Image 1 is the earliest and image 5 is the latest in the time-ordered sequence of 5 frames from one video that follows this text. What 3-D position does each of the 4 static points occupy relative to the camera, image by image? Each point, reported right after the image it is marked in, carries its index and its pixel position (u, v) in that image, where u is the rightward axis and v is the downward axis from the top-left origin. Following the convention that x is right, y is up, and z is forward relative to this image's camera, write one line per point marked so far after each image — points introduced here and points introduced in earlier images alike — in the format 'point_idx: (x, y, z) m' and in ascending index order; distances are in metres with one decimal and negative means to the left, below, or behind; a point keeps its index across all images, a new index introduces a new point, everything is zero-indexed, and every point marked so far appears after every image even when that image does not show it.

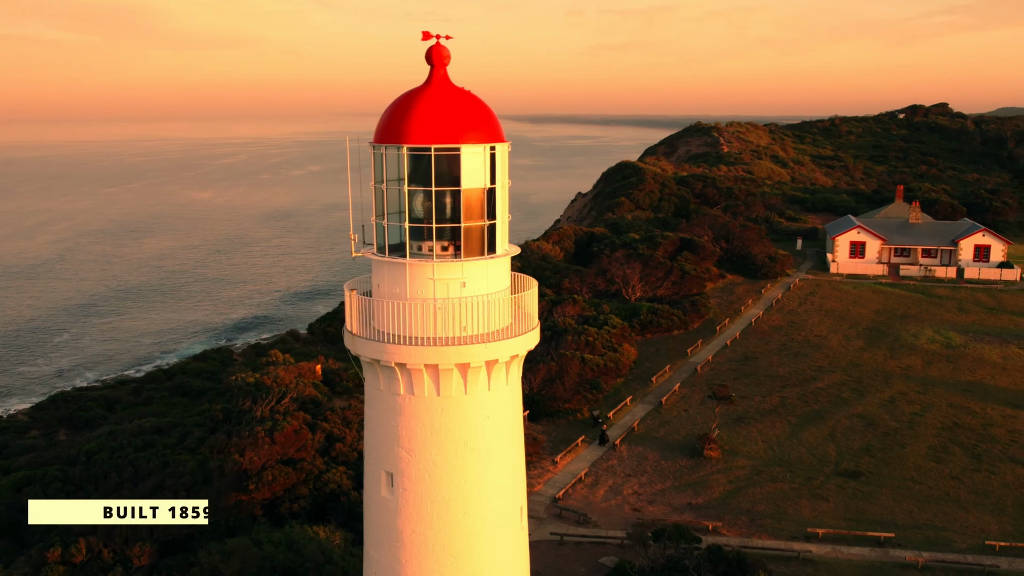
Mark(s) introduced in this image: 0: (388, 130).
0: (-1.0, +1.3, +8.1) m
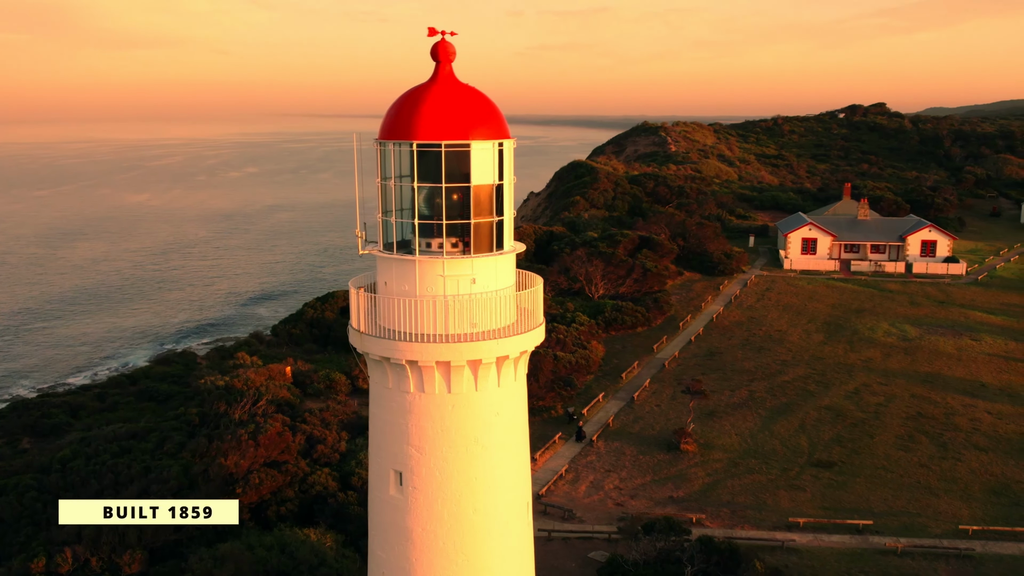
0: (-1.0, +1.3, +8.1) m
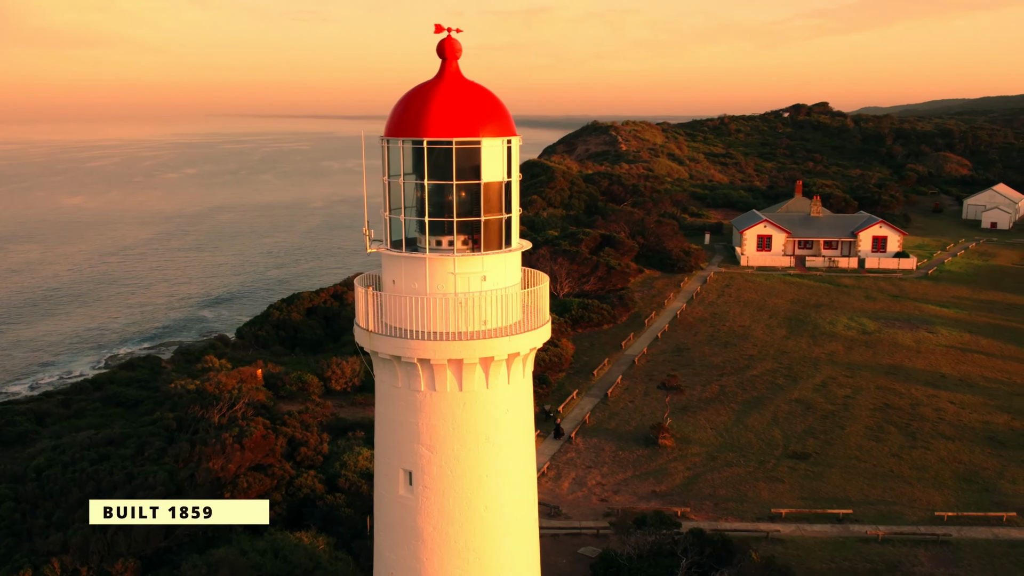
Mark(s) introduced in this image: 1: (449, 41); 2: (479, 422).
0: (-0.9, +1.3, +8.0) m
1: (-0.6, +2.1, +8.4) m
2: (-0.3, -1.1, +8.2) m
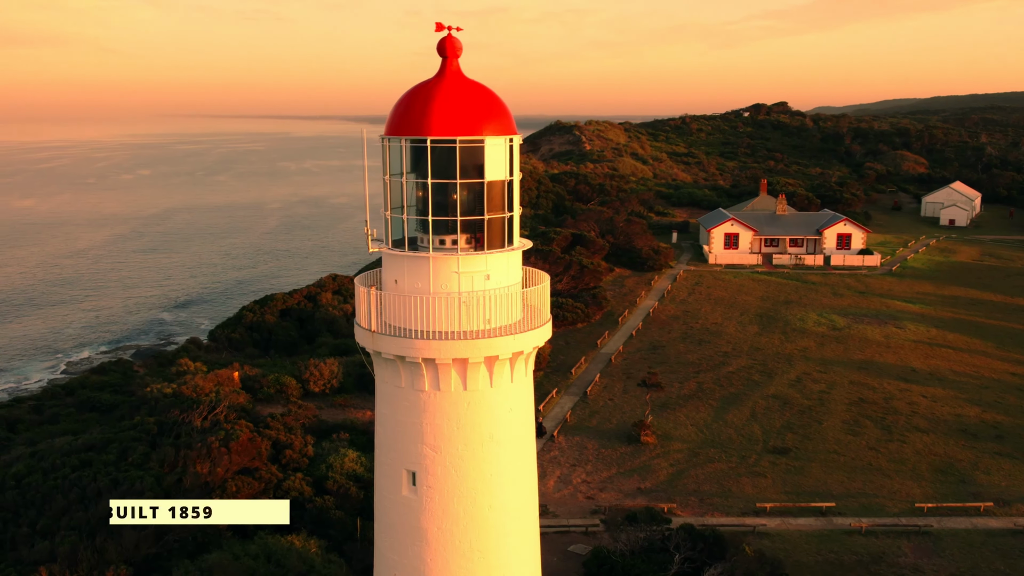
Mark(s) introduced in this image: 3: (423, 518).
0: (-0.9, +1.3, +8.0) m
1: (-0.6, +2.1, +8.4) m
2: (-0.2, -1.1, +8.2) m
3: (-0.8, -1.9, +8.3) m
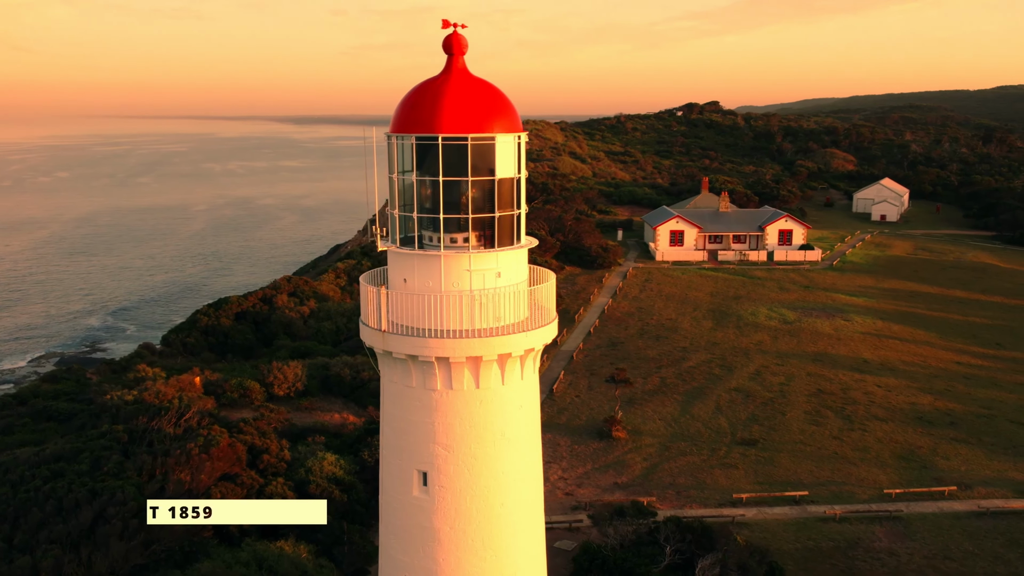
0: (-0.8, +1.3, +7.9) m
1: (-0.5, +2.1, +8.3) m
2: (-0.1, -1.1, +8.2) m
3: (-0.7, -1.9, +8.3) m
